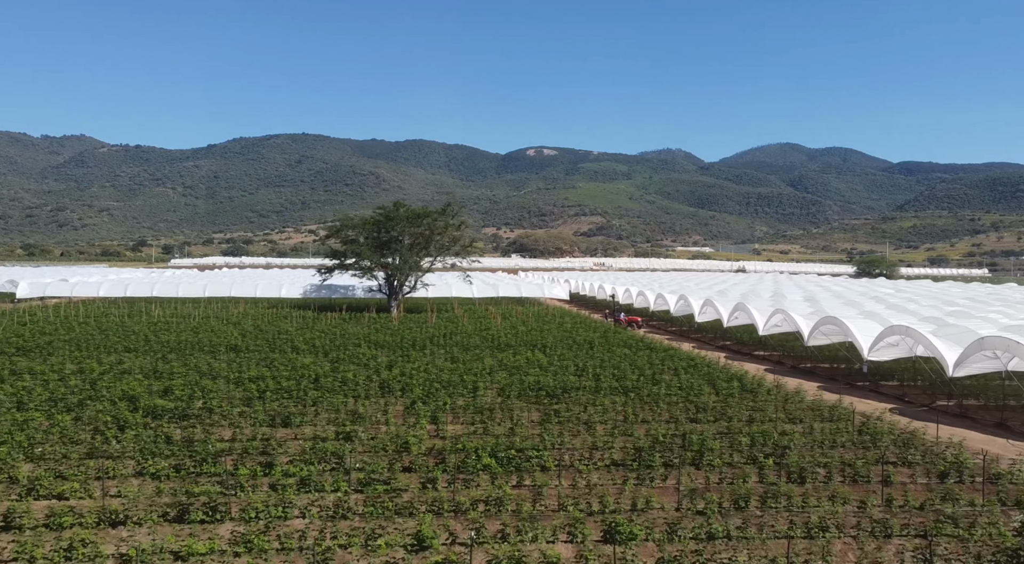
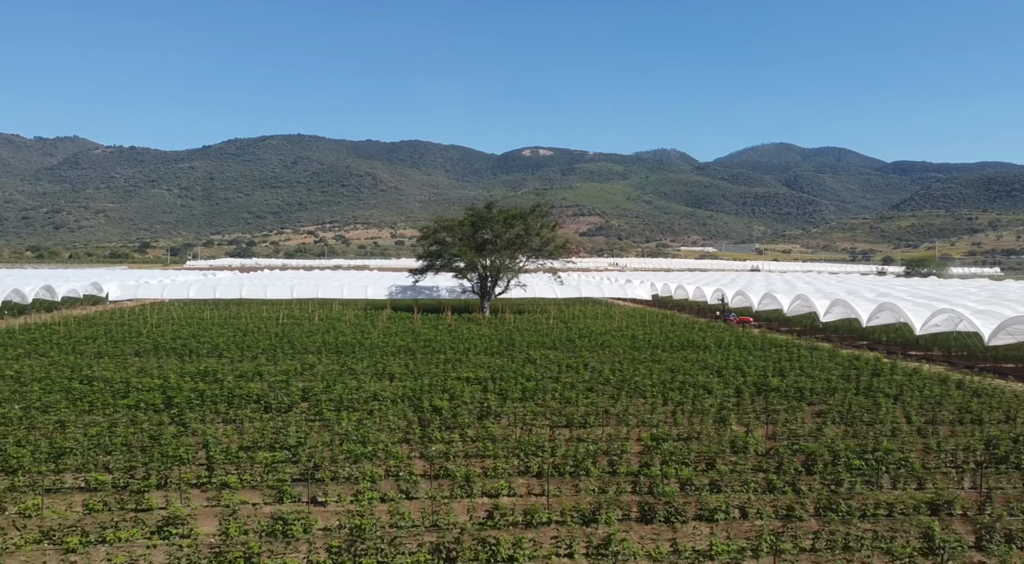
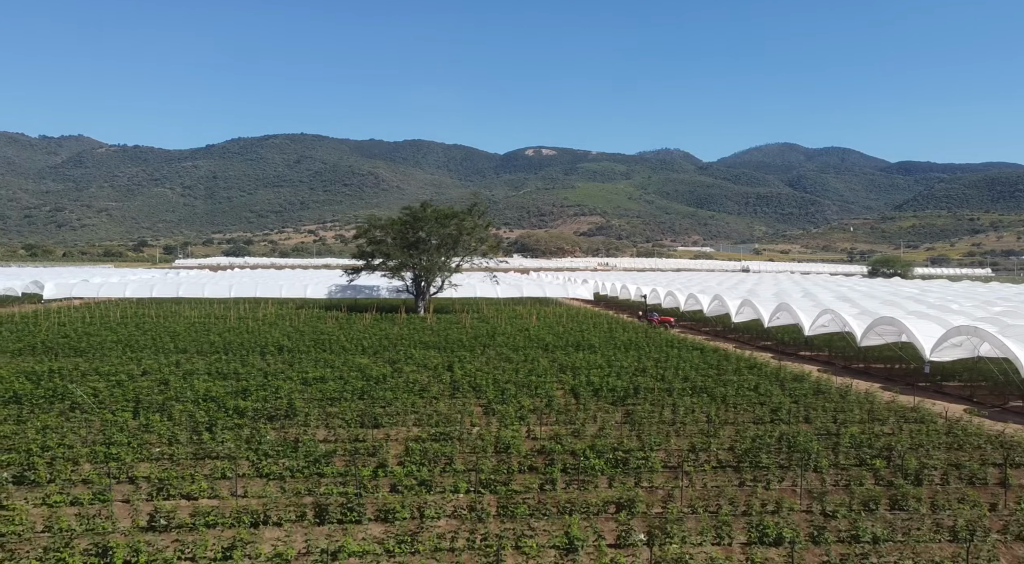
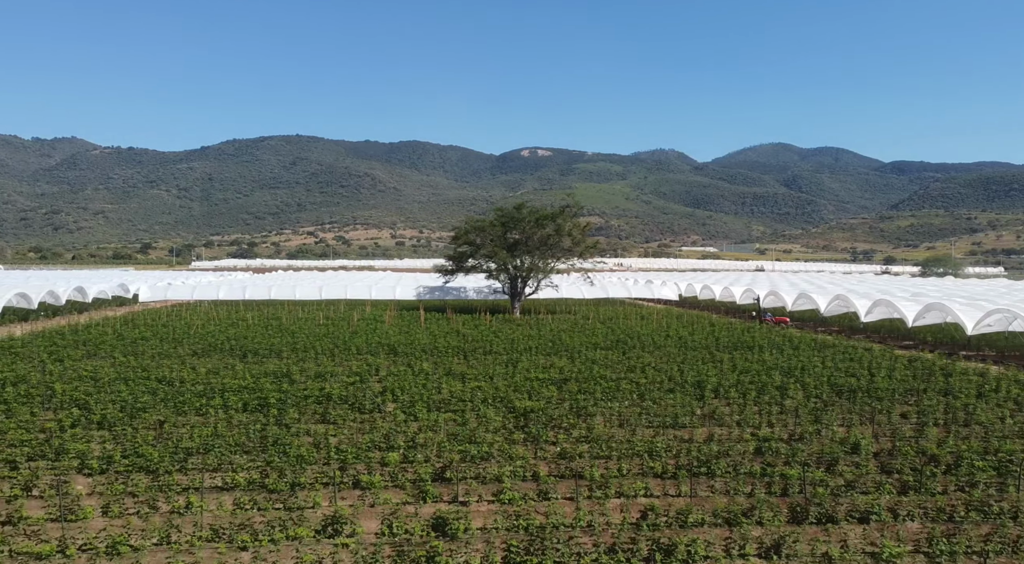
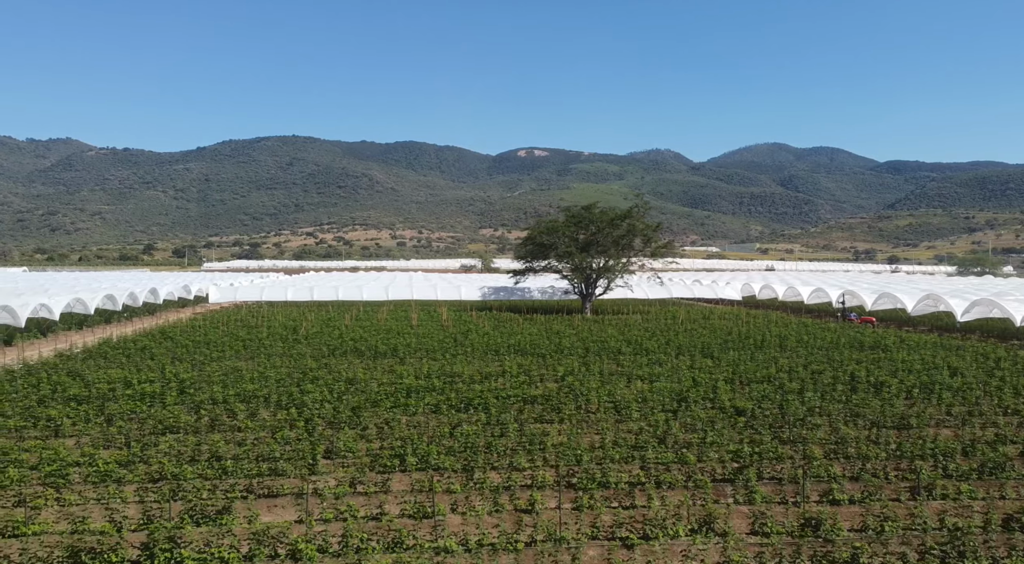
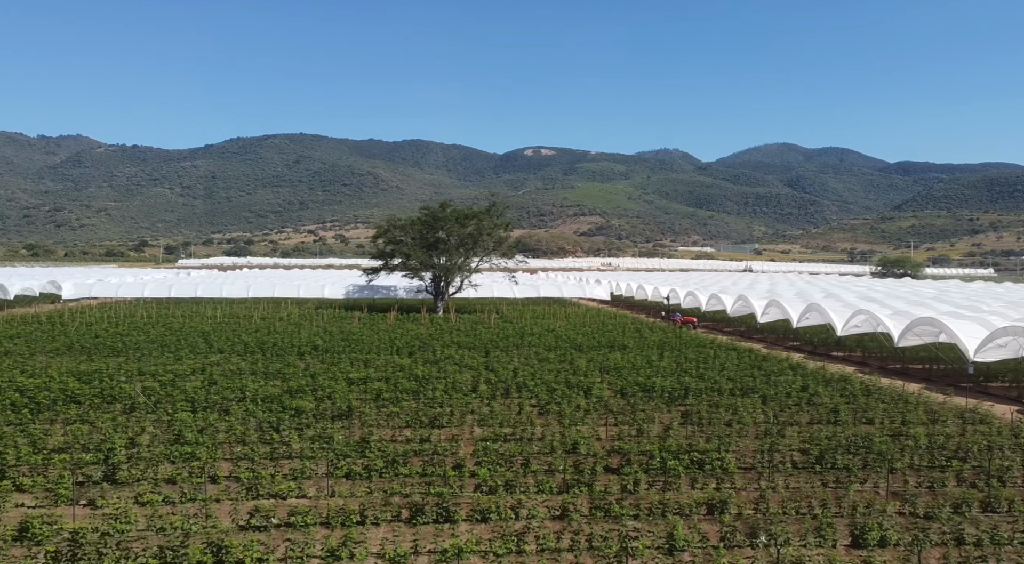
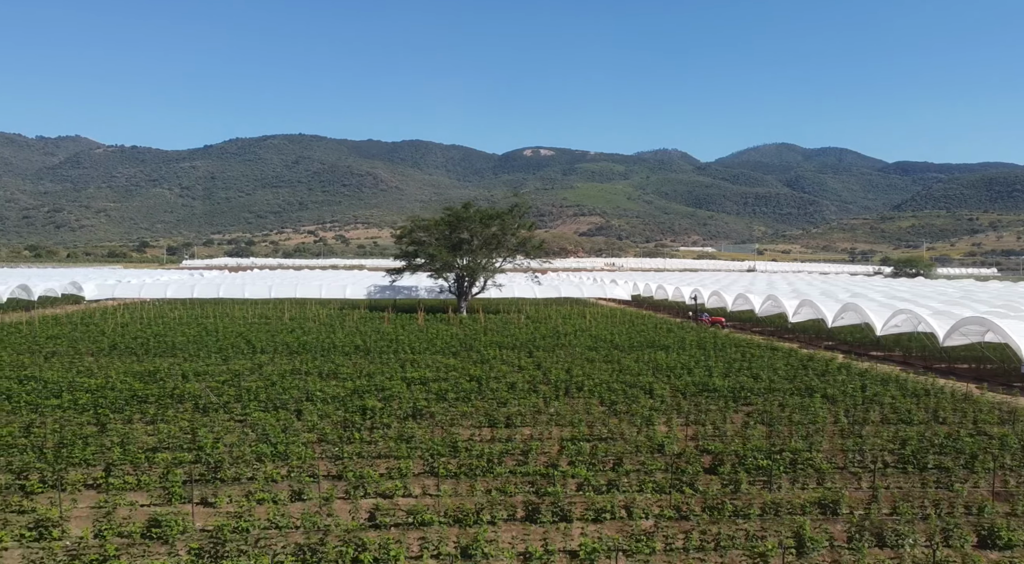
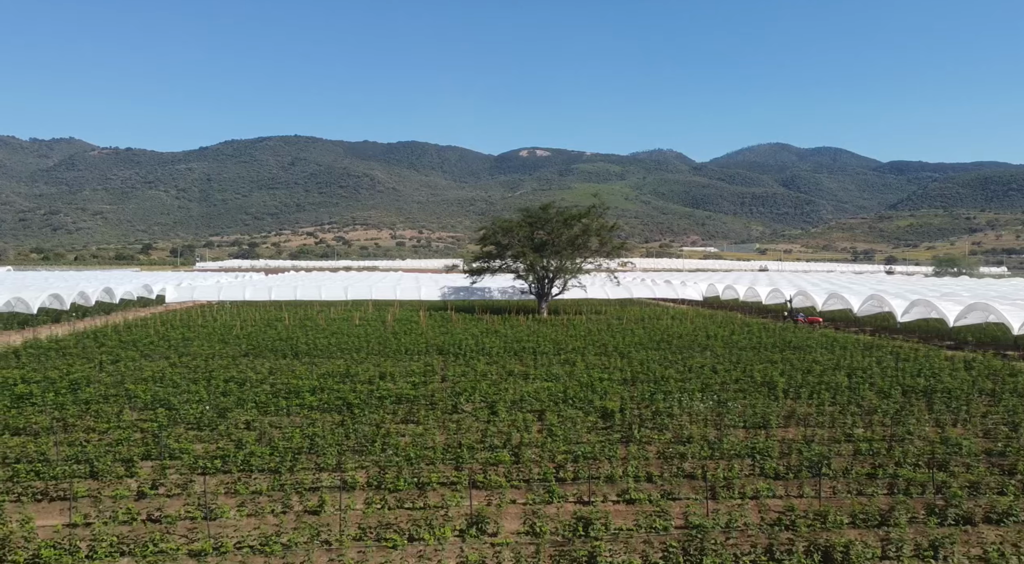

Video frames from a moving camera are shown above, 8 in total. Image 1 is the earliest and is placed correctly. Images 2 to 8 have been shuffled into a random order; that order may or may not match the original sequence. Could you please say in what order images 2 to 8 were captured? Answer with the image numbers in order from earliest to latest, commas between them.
3, 6, 7, 2, 4, 8, 5
